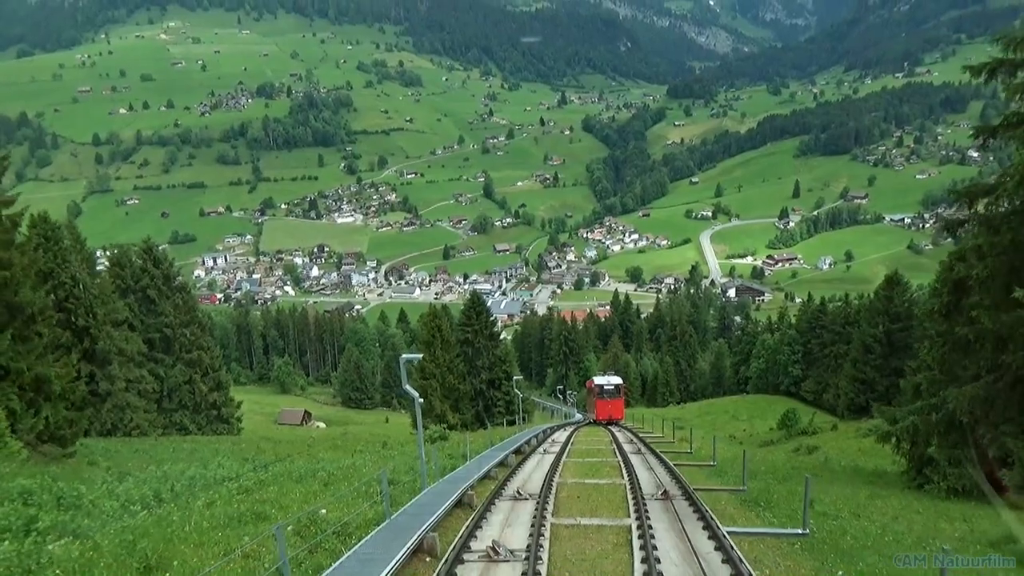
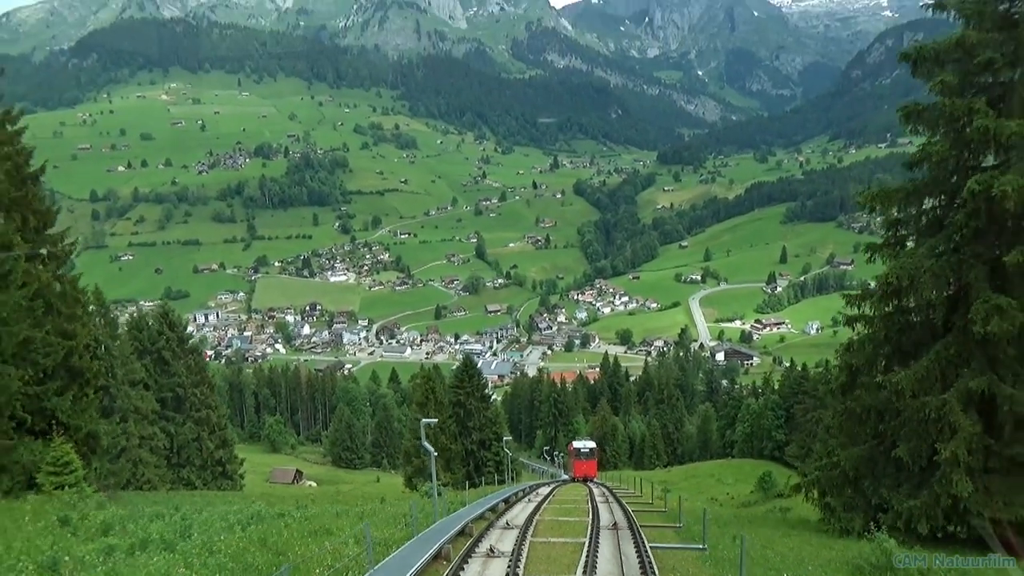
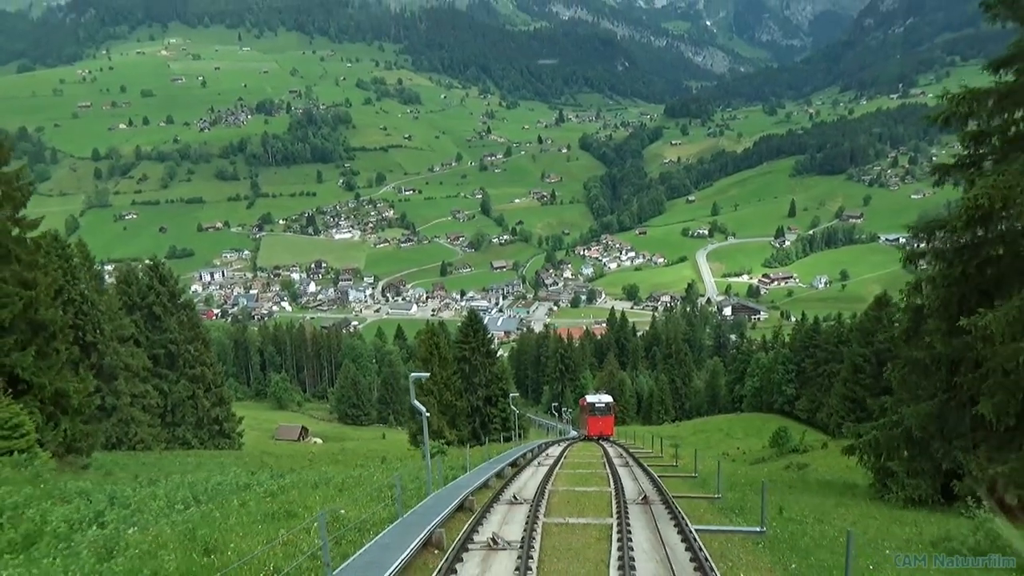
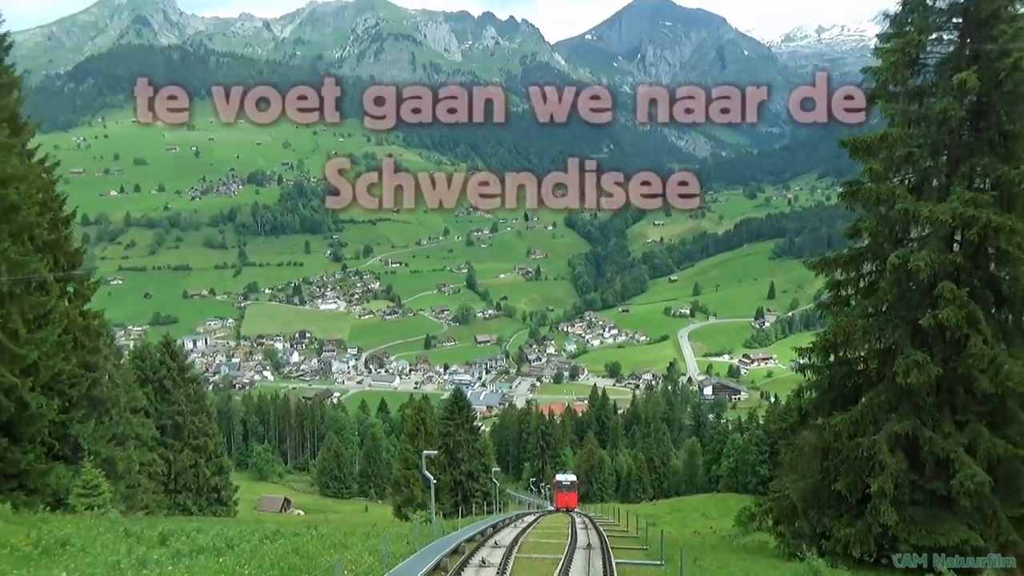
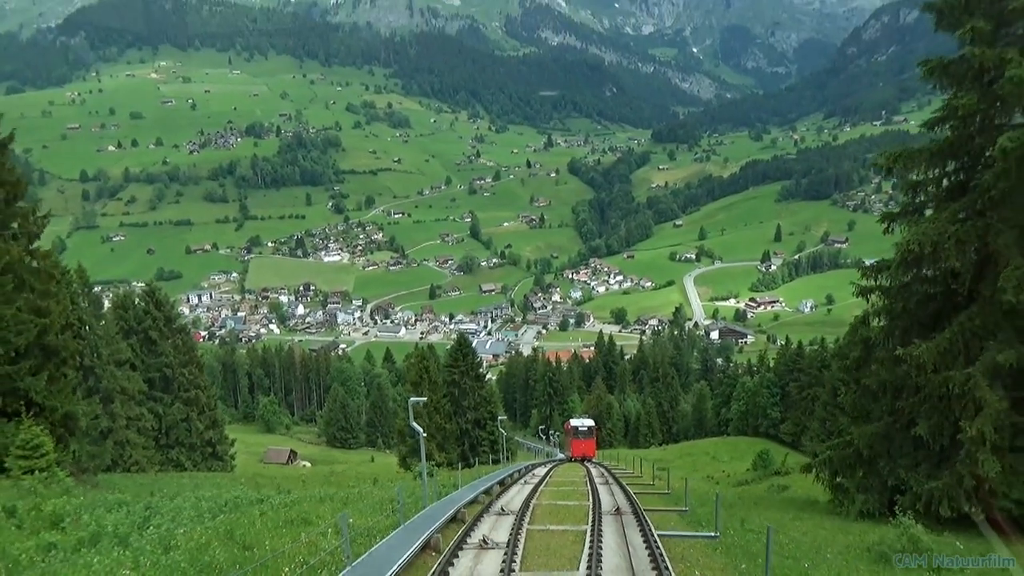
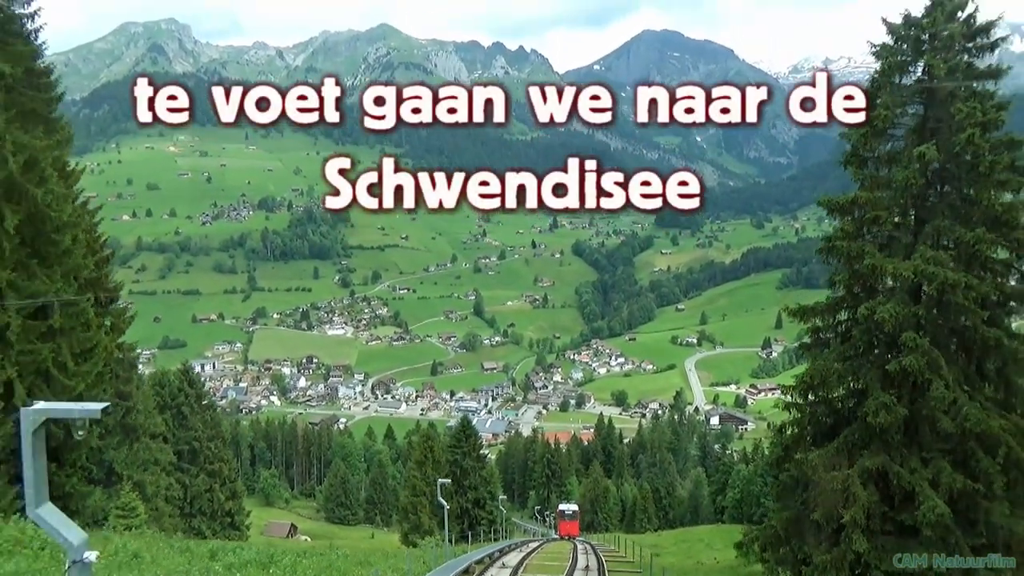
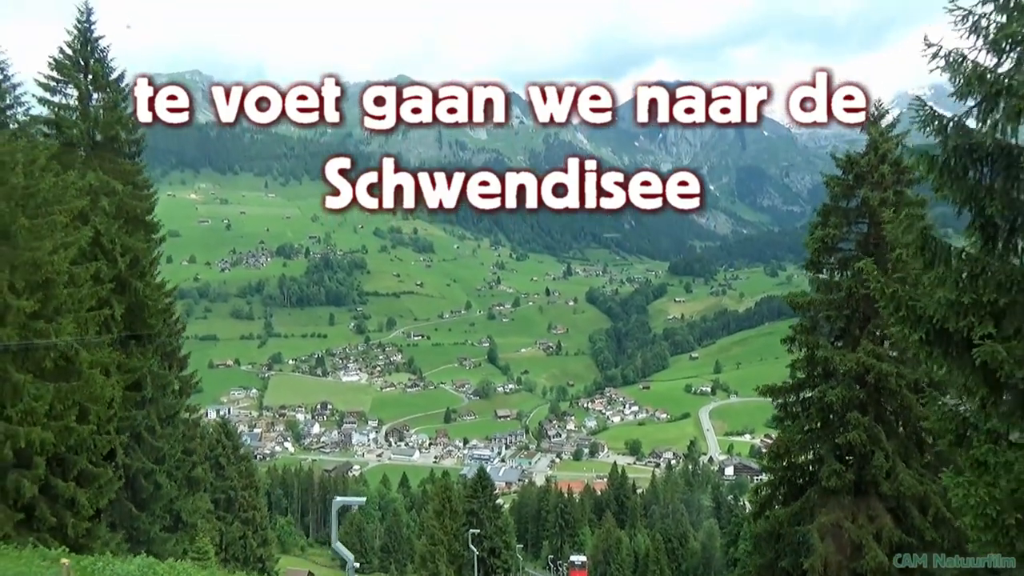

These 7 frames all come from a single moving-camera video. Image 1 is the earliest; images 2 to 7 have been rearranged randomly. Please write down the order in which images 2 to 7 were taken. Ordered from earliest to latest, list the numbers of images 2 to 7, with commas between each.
3, 5, 2, 4, 6, 7
